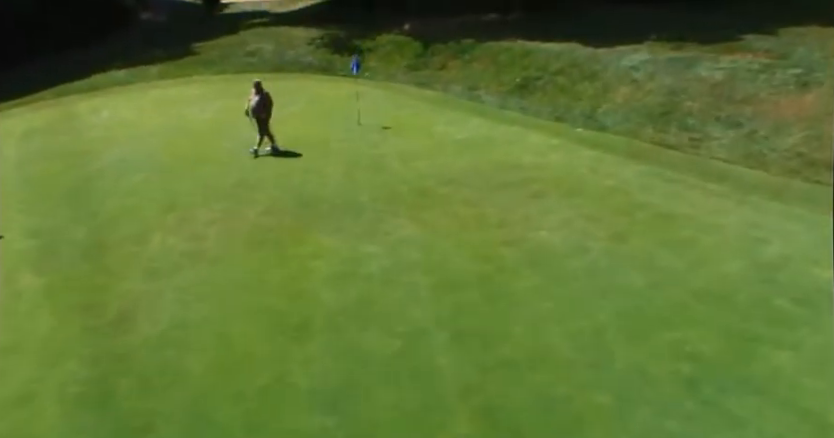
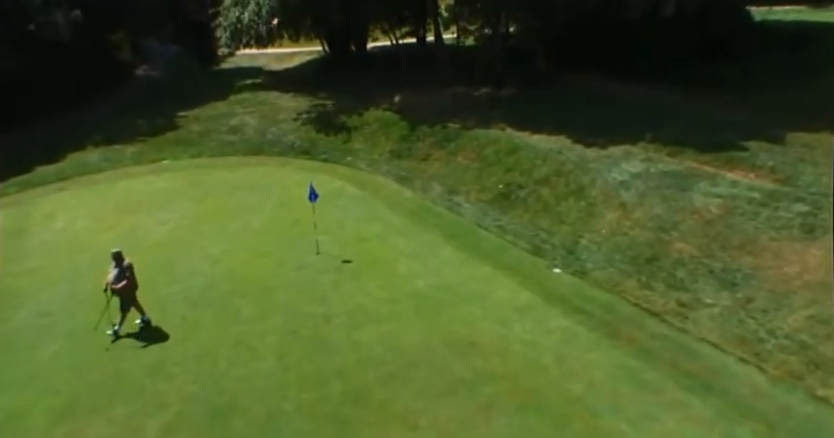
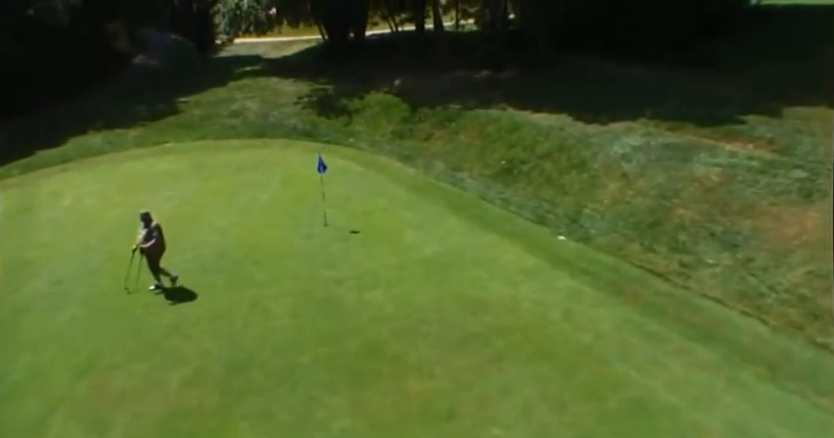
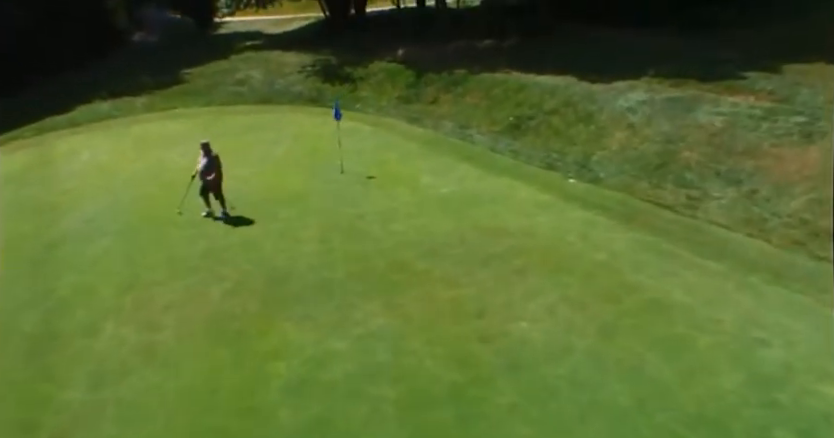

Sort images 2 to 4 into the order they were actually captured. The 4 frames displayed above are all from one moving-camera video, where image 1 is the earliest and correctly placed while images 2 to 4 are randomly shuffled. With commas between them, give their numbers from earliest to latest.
4, 3, 2
